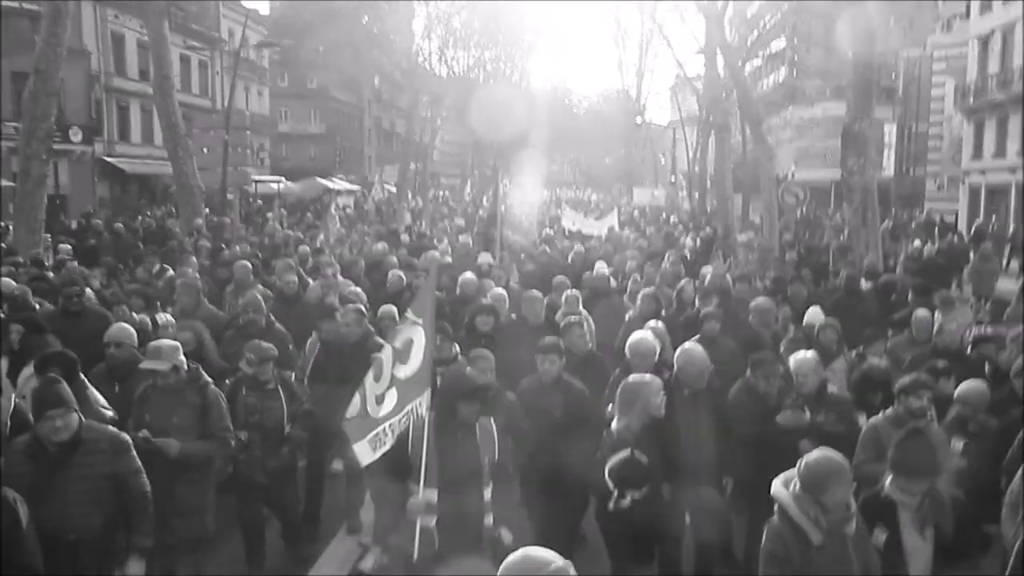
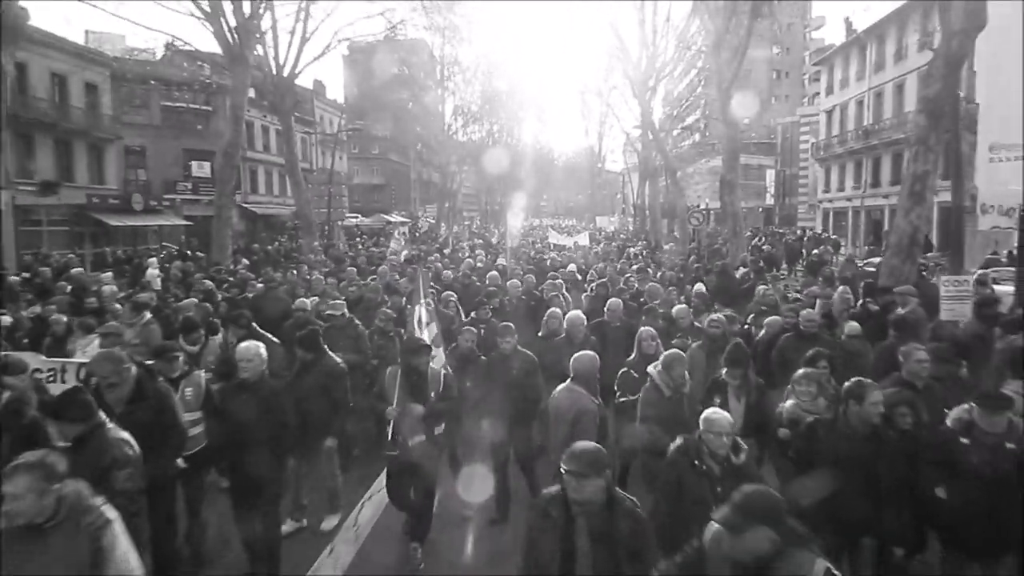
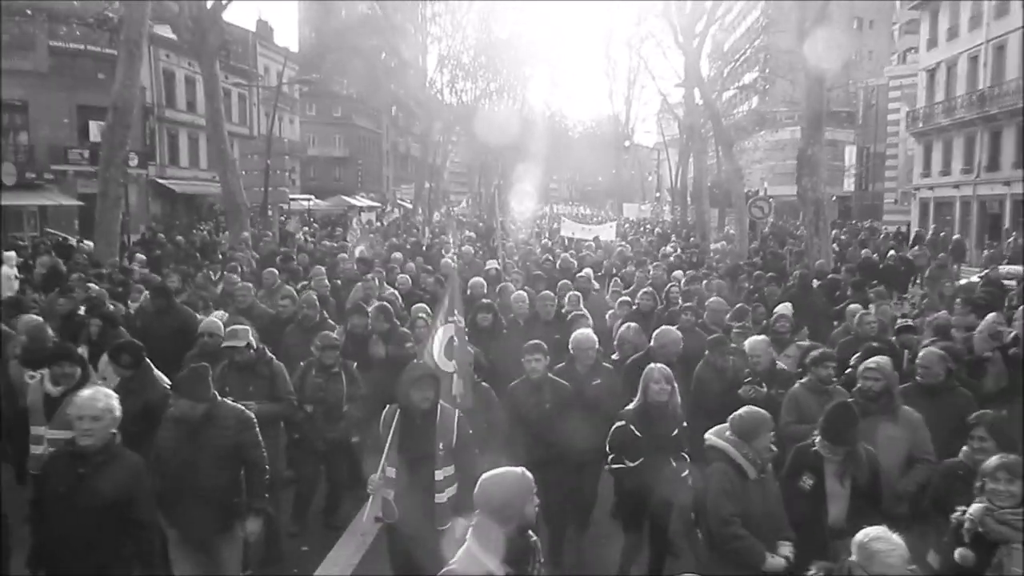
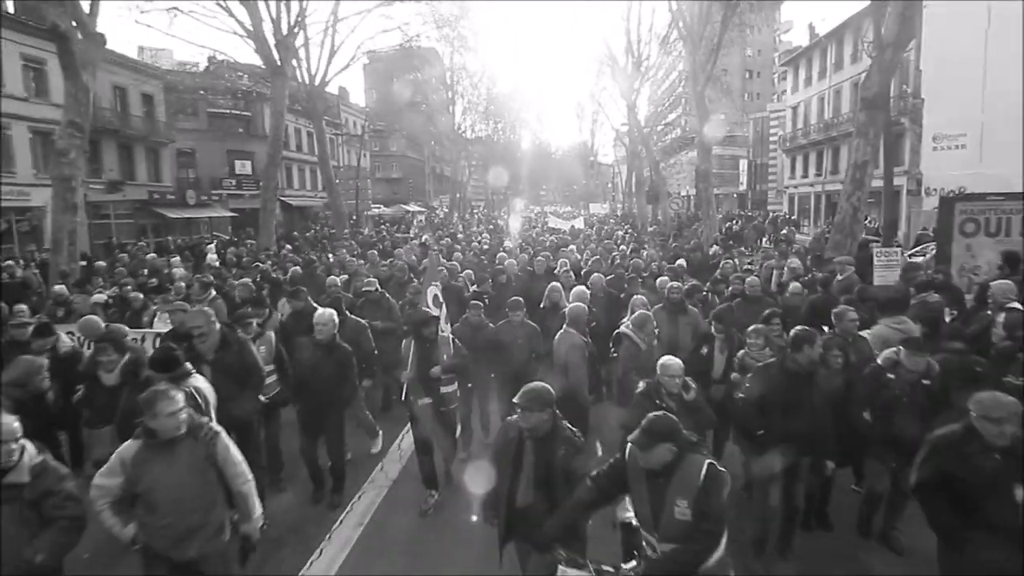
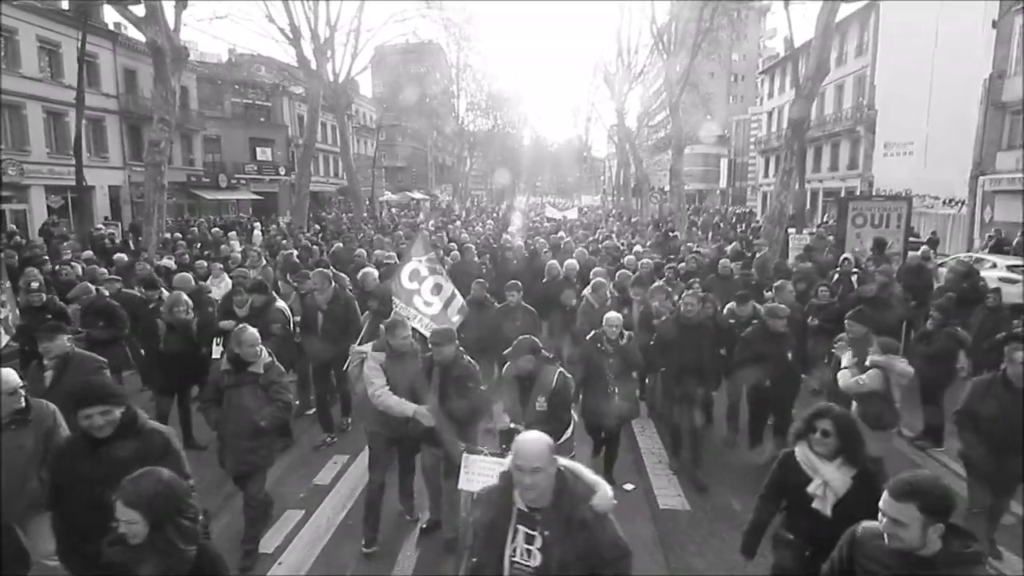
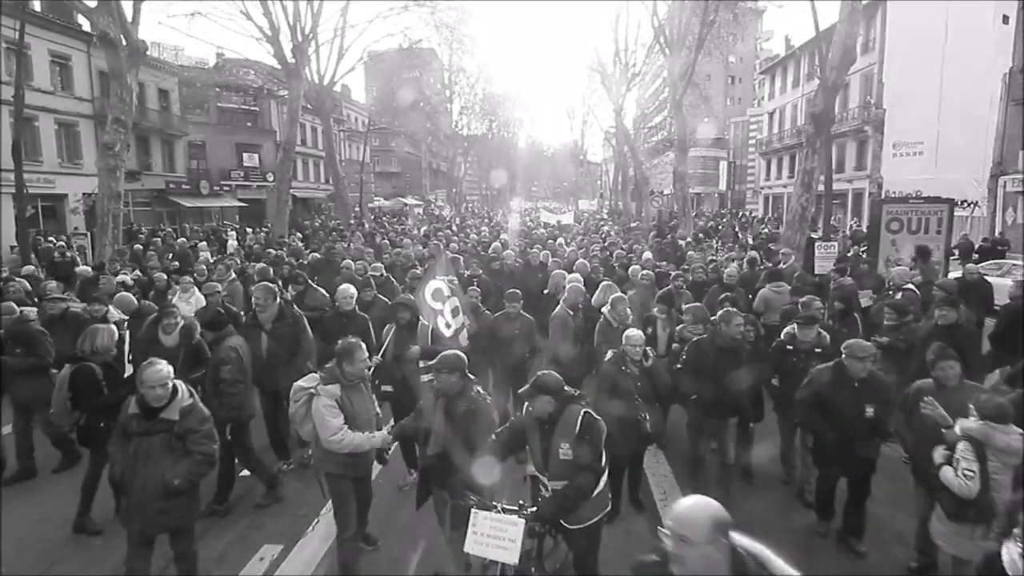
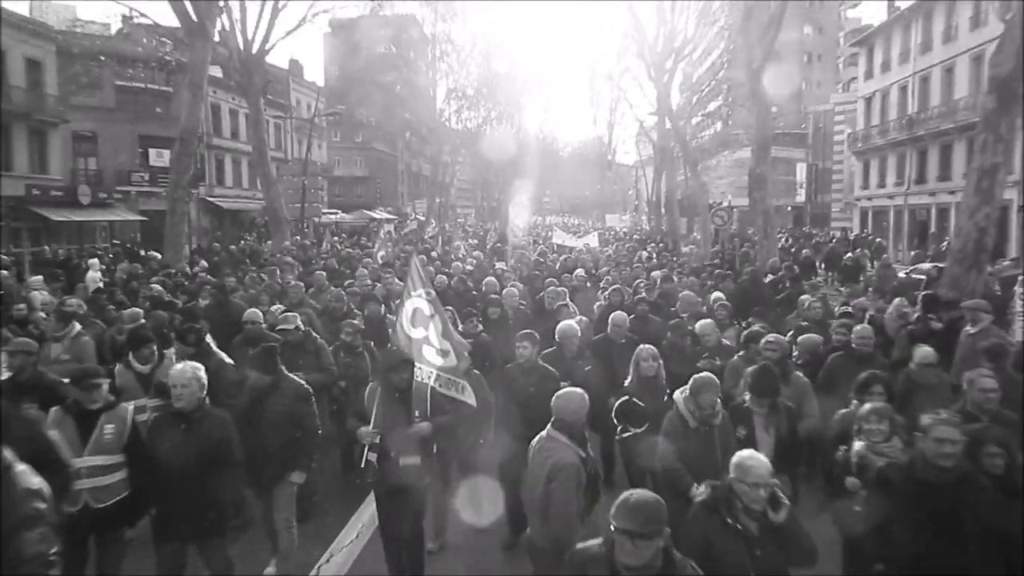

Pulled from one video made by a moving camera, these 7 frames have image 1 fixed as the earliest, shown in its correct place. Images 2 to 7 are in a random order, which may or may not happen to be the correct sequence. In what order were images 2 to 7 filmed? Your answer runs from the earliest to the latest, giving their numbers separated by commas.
3, 7, 2, 4, 6, 5
